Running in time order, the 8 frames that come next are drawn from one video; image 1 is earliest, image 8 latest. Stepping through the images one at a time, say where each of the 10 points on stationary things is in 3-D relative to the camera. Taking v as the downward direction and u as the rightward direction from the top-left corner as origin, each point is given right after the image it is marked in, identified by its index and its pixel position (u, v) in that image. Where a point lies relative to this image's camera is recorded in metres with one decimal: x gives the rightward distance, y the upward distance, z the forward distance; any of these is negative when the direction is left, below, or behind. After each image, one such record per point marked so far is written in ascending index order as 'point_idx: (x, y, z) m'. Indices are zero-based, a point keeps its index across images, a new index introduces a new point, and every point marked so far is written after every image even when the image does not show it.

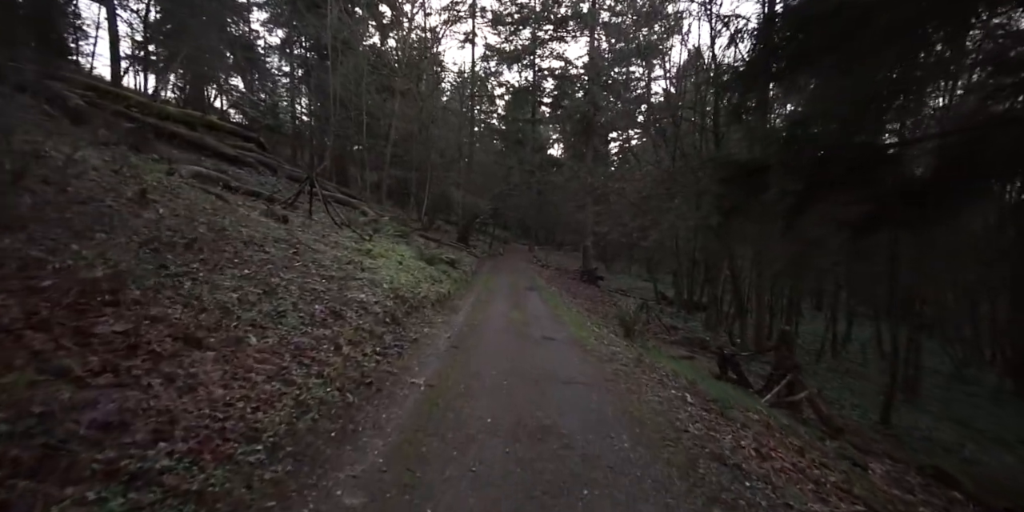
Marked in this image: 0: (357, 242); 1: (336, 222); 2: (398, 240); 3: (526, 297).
0: (-3.8, +0.3, +11.0) m
1: (-4.5, +0.9, +11.7) m
2: (-3.8, +0.5, +14.8) m
3: (+0.5, -1.4, +15.5) m
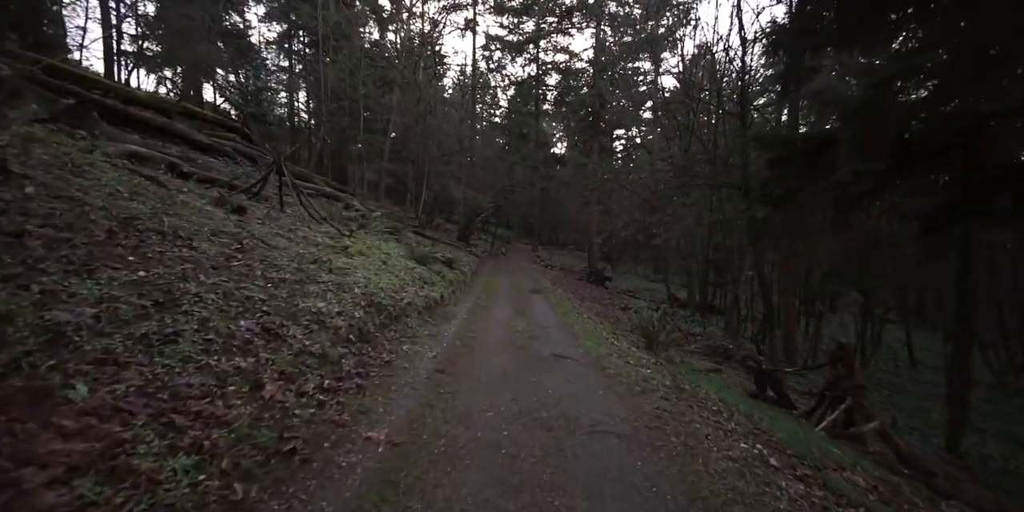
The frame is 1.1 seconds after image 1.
0: (-3.7, +0.4, +9.5) m
1: (-4.5, +0.9, +10.3) m
2: (-3.7, +0.5, +13.4) m
3: (+0.6, -1.4, +14.0) m
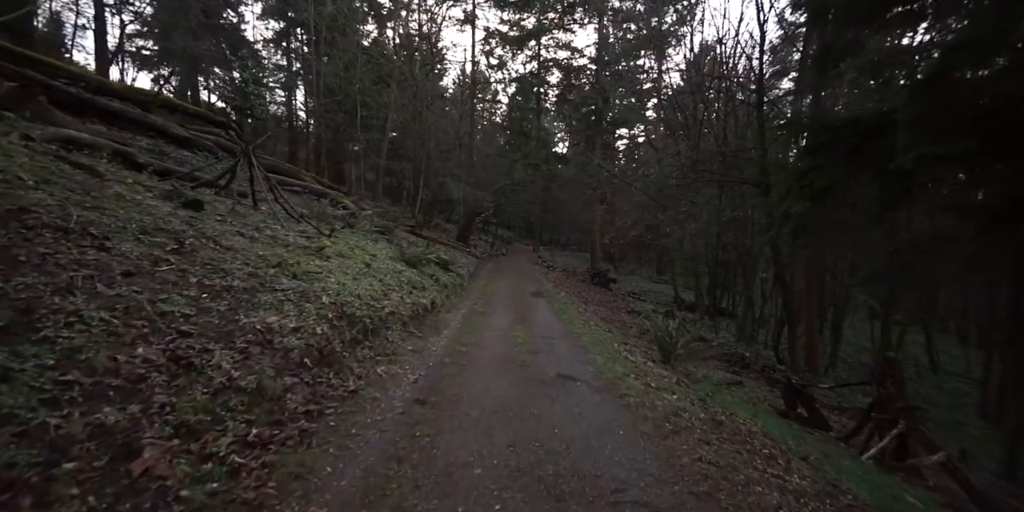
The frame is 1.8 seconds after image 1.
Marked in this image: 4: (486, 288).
0: (-3.7, +0.3, +8.6) m
1: (-4.5, +0.9, +9.3) m
2: (-3.7, +0.5, +12.4) m
3: (+0.6, -1.4, +13.1) m
4: (-1.0, -1.1, +16.3) m
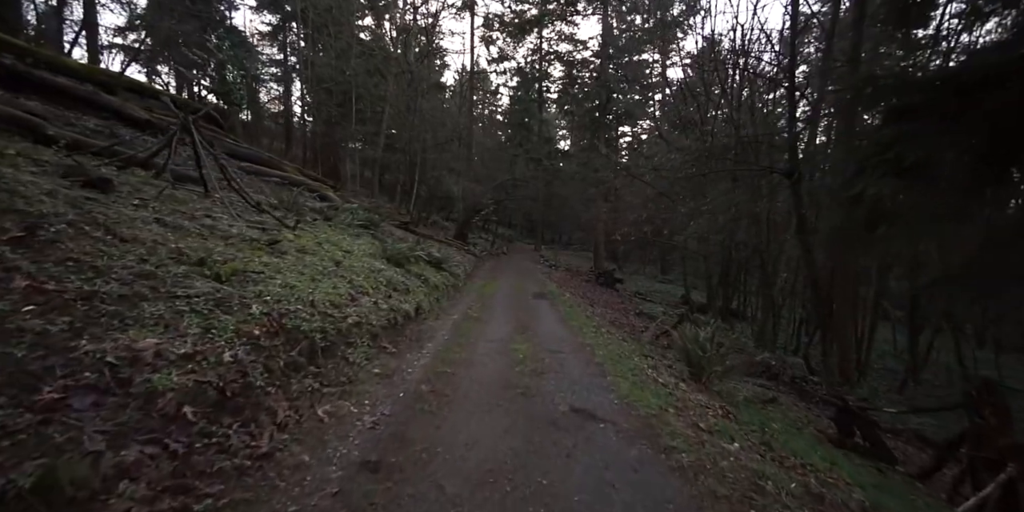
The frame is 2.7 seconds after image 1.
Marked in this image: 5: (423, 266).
0: (-3.7, +0.4, +7.2) m
1: (-4.5, +0.9, +7.9) m
2: (-3.7, +0.6, +11.0) m
3: (+0.6, -1.4, +11.7) m
4: (-0.9, -1.1, +14.9) m
5: (-2.3, -0.3, +11.7) m
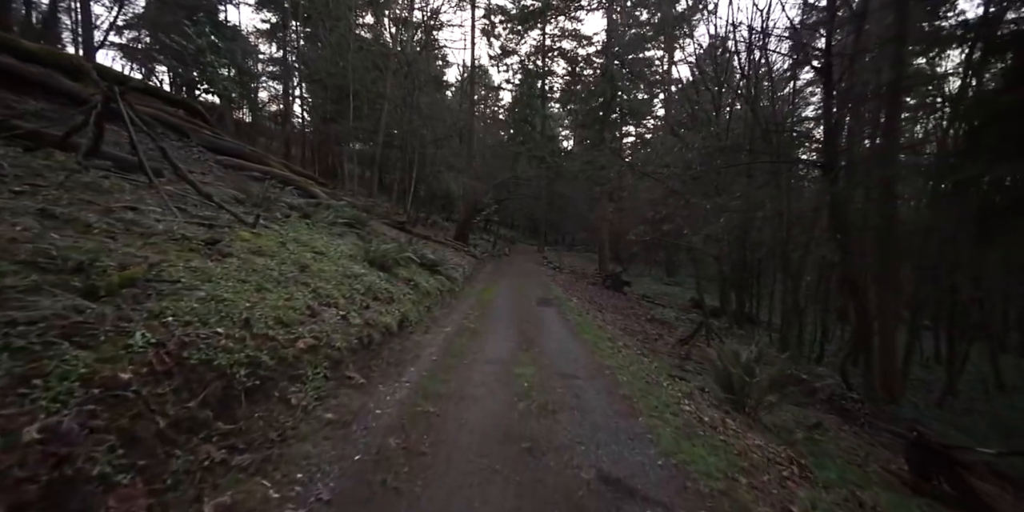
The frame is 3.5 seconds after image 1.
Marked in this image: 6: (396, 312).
0: (-3.7, +0.4, +6.0) m
1: (-4.5, +0.9, +6.7) m
2: (-3.6, +0.5, +9.8) m
3: (+0.6, -1.4, +10.4) m
4: (-0.9, -1.1, +13.6) m
5: (-2.2, -0.3, +10.5) m
6: (-1.7, -0.9, +6.8) m
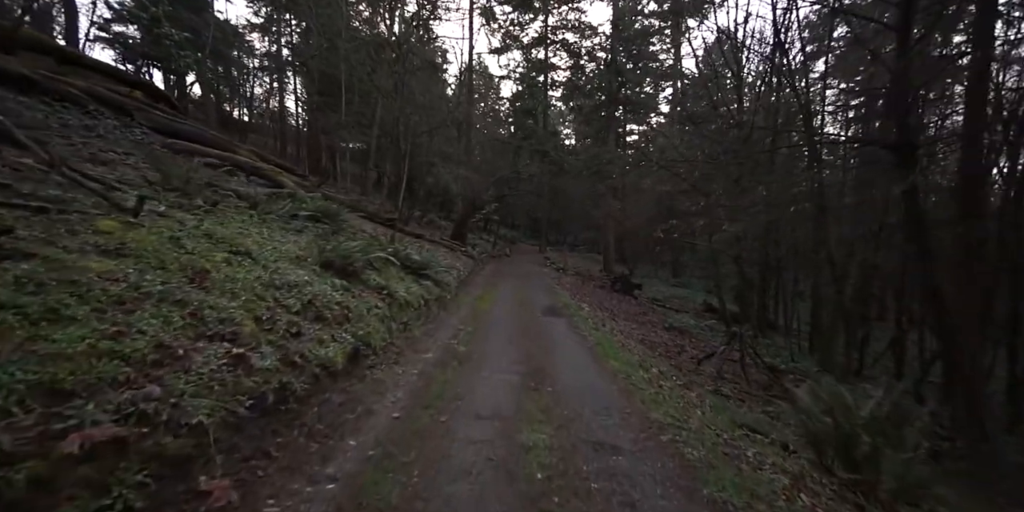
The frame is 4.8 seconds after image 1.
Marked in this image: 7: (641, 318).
0: (-3.7, +0.4, +3.9) m
1: (-4.4, +0.9, +4.7) m
2: (-3.6, +0.5, +7.8) m
3: (+0.7, -1.4, +8.4) m
4: (-0.8, -1.1, +11.6) m
5: (-2.2, -0.4, +8.4) m
6: (-1.7, -0.9, +4.7) m
7: (+5.0, -2.4, +17.9) m
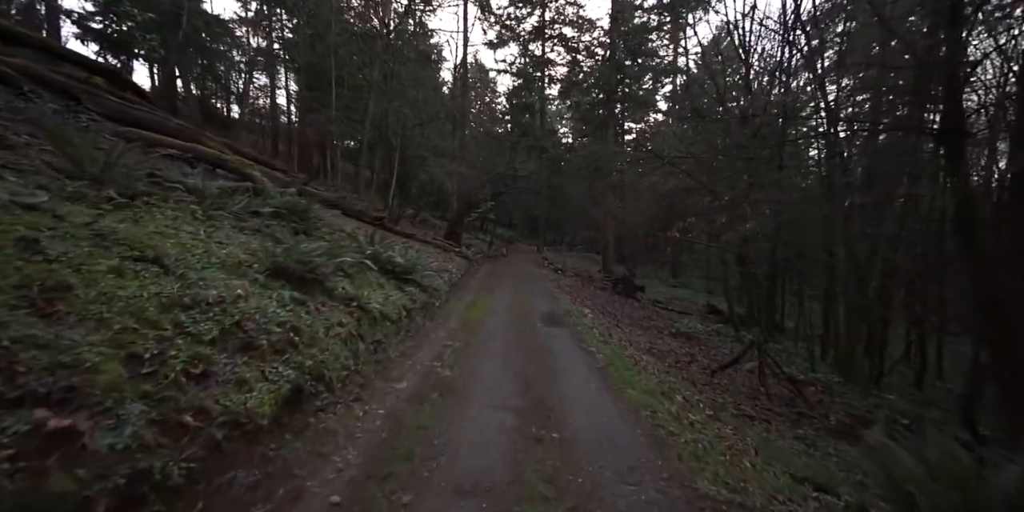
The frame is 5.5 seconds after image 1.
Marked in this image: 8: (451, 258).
0: (-3.7, +0.3, +2.7) m
1: (-4.5, +0.8, +3.4) m
2: (-3.7, +0.5, +6.5) m
3: (+0.6, -1.5, +7.2) m
4: (-0.9, -1.2, +10.4) m
5: (-2.2, -0.4, +7.2) m
6: (-1.7, -0.9, +3.5) m
7: (+4.9, -2.4, +16.7) m
8: (-2.4, -0.1, +17.9) m
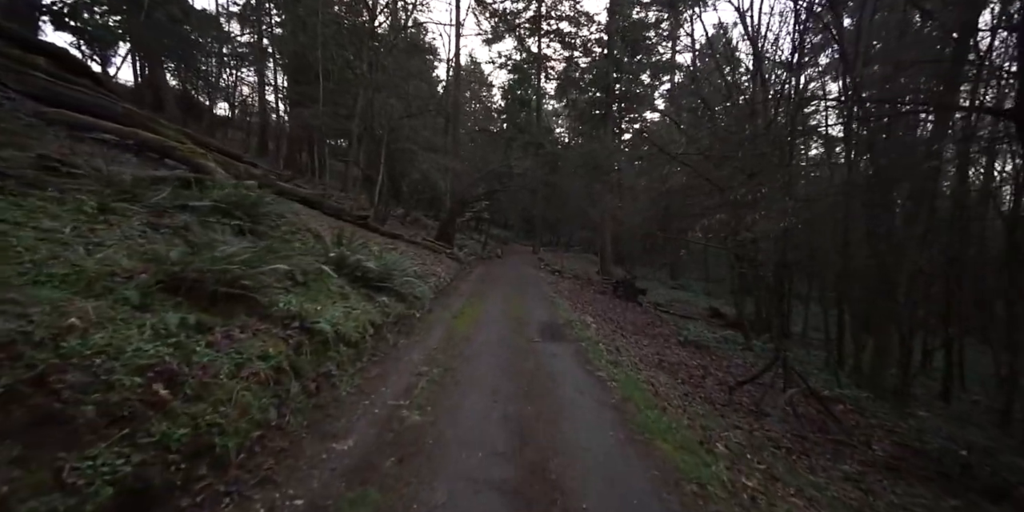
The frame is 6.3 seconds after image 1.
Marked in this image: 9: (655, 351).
0: (-3.8, +0.2, +1.3) m
1: (-4.5, +0.8, +2.0) m
2: (-3.8, +0.4, +5.1) m
3: (+0.5, -1.5, +5.8) m
4: (-1.1, -1.2, +9.0) m
5: (-2.4, -0.5, +5.8) m
6: (-1.8, -1.0, +2.1) m
7: (+4.7, -2.5, +15.3) m
8: (-2.6, -0.2, +16.5) m
9: (+4.0, -2.5, +12.0) m
